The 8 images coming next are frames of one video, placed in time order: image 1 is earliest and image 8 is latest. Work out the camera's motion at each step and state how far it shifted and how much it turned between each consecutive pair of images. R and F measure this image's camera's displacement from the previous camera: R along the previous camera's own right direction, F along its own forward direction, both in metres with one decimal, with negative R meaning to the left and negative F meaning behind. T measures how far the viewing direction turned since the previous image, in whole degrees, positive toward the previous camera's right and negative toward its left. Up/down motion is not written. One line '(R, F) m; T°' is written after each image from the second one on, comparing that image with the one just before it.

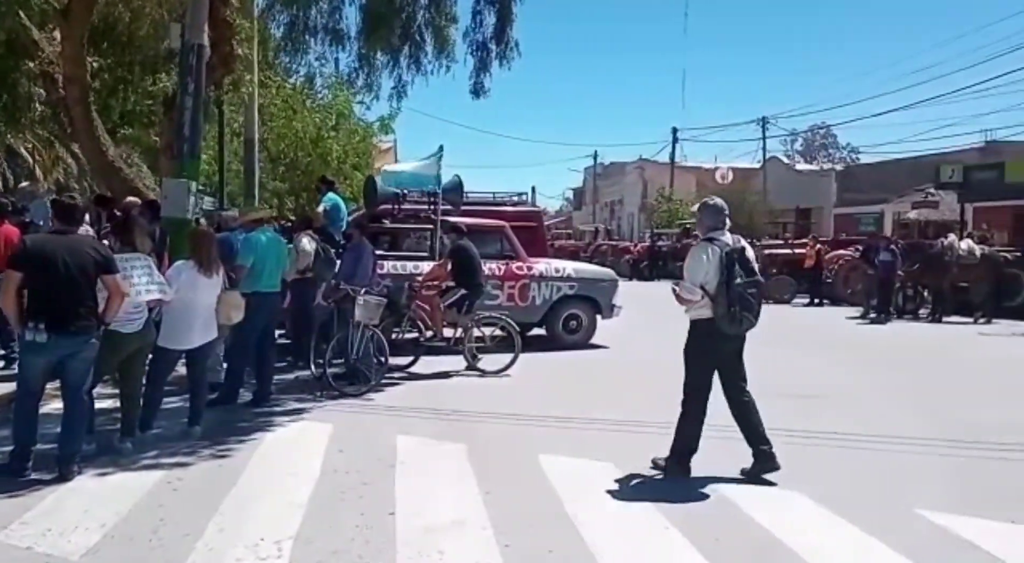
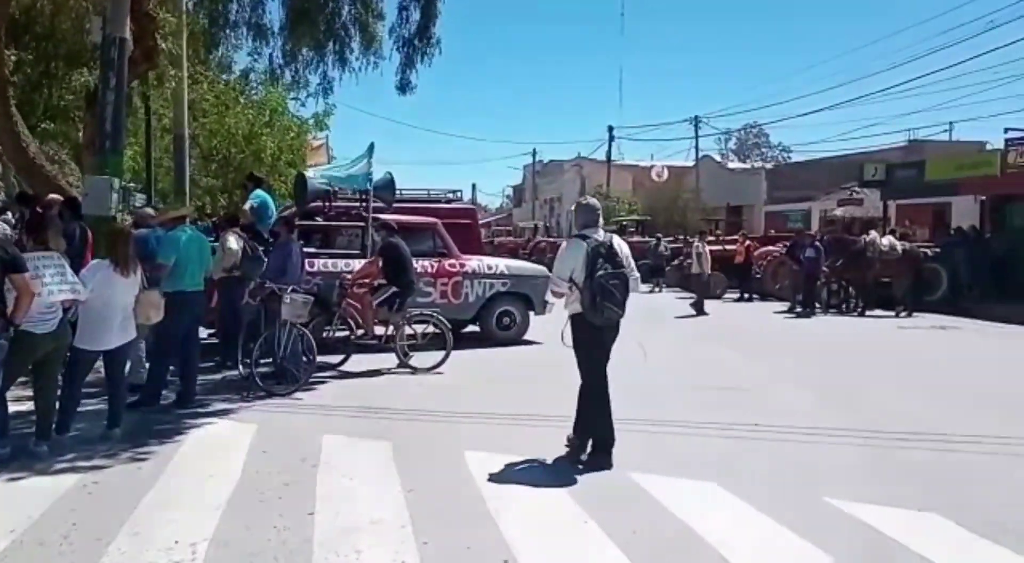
(+0.2, 0.0) m; +4°
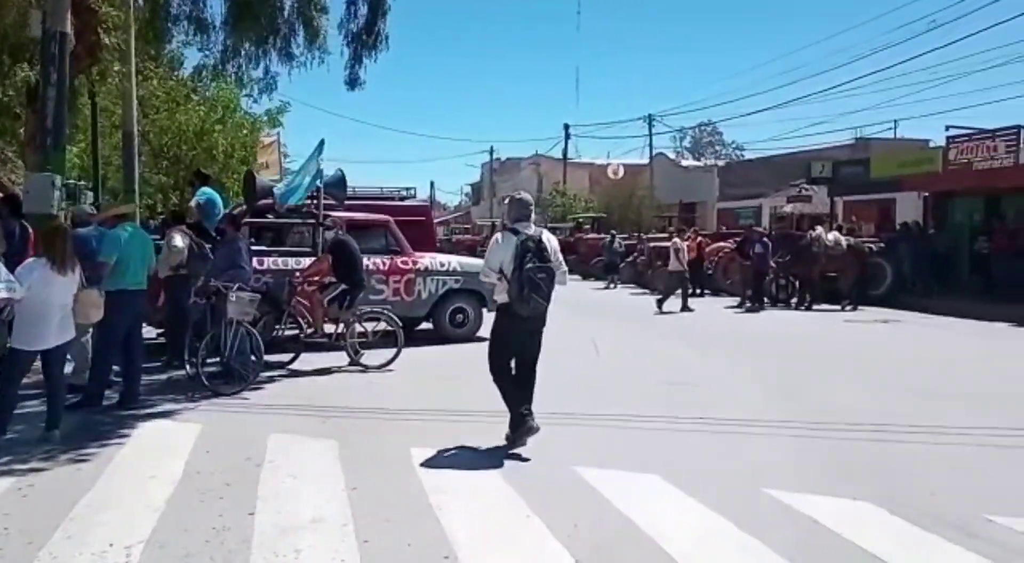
(+0.2, 0.0) m; +3°
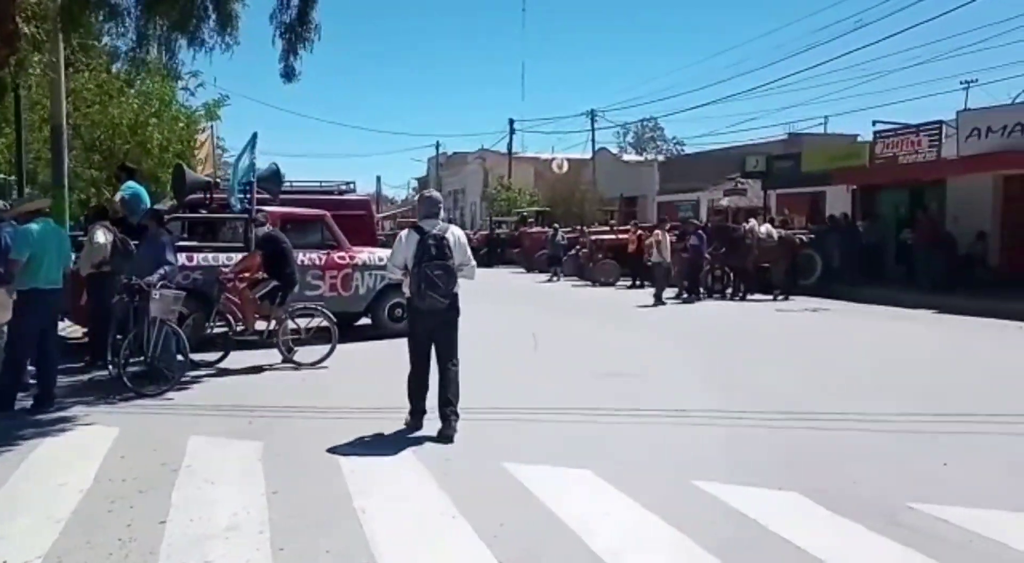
(+0.2, +0.1) m; +3°
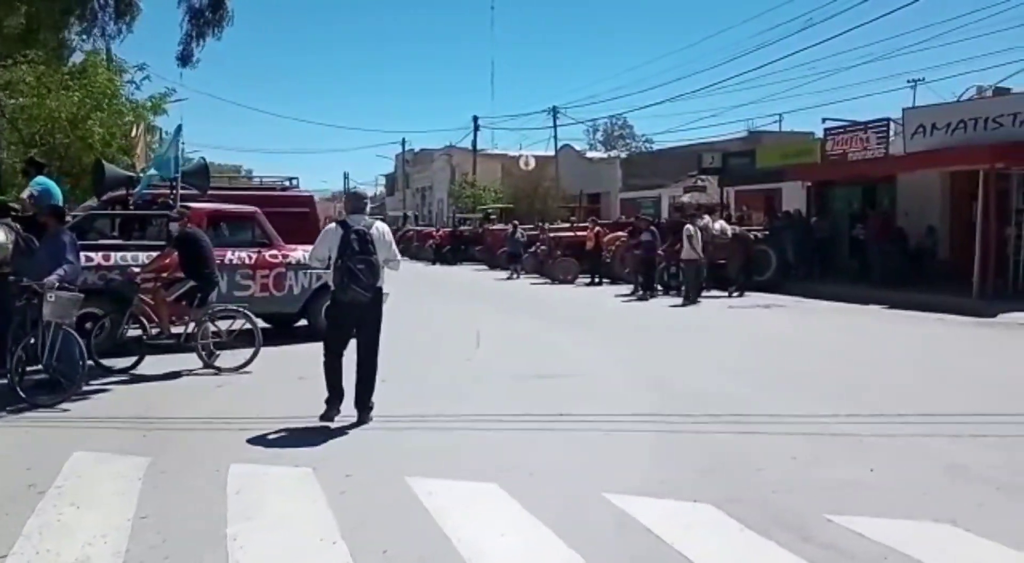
(+0.6, +0.7) m; +1°
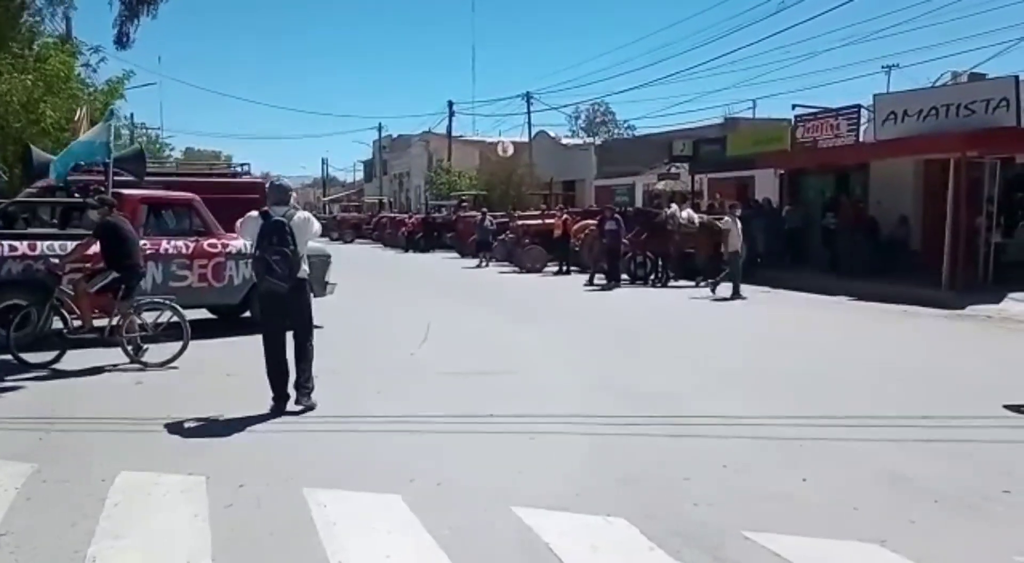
(+0.6, +0.5) m; +1°
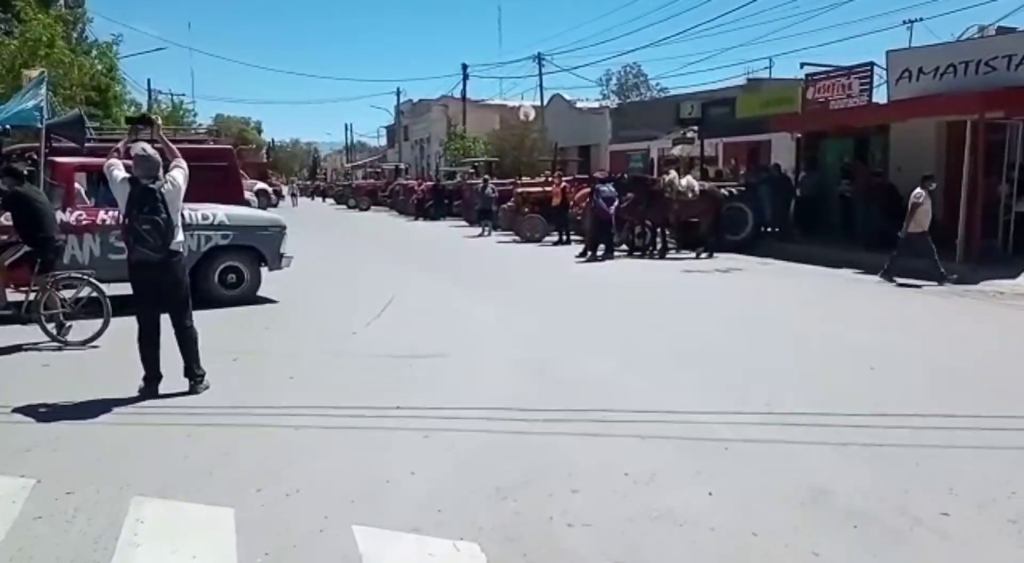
(+1.2, +1.0) m; -3°
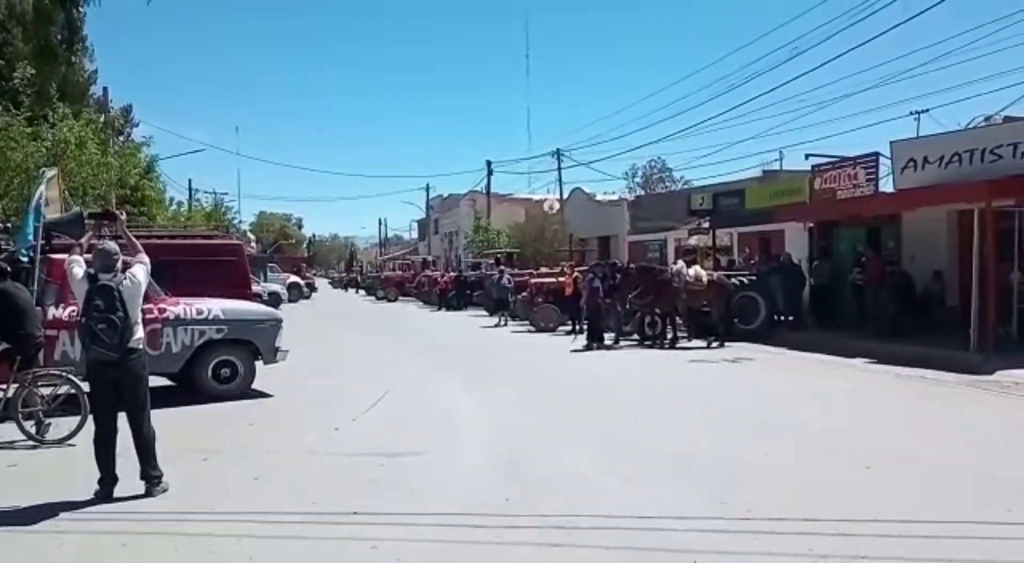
(+0.7, +0.3) m; -3°
